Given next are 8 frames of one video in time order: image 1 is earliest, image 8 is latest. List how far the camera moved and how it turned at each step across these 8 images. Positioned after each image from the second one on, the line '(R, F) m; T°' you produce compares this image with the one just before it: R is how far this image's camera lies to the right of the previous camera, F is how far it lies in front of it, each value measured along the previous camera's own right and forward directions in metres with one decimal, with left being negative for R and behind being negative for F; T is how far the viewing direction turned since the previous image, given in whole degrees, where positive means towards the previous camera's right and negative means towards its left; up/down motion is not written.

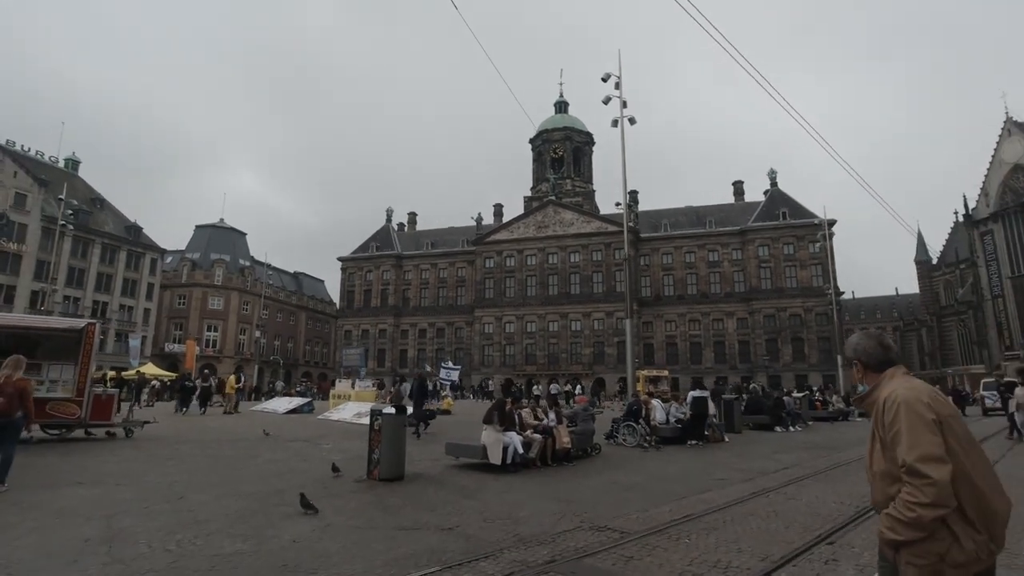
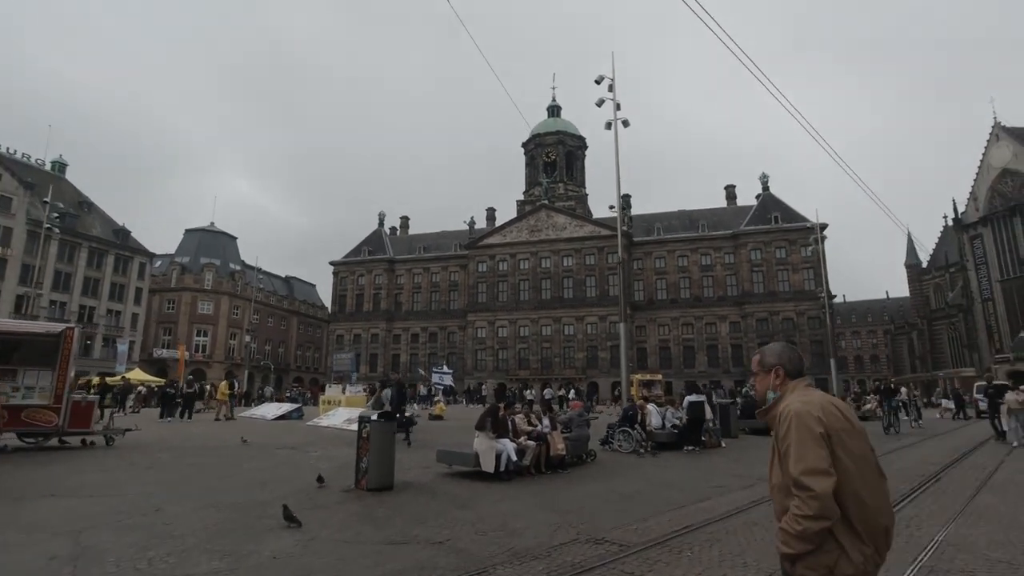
(0.0, +0.3) m; +1°
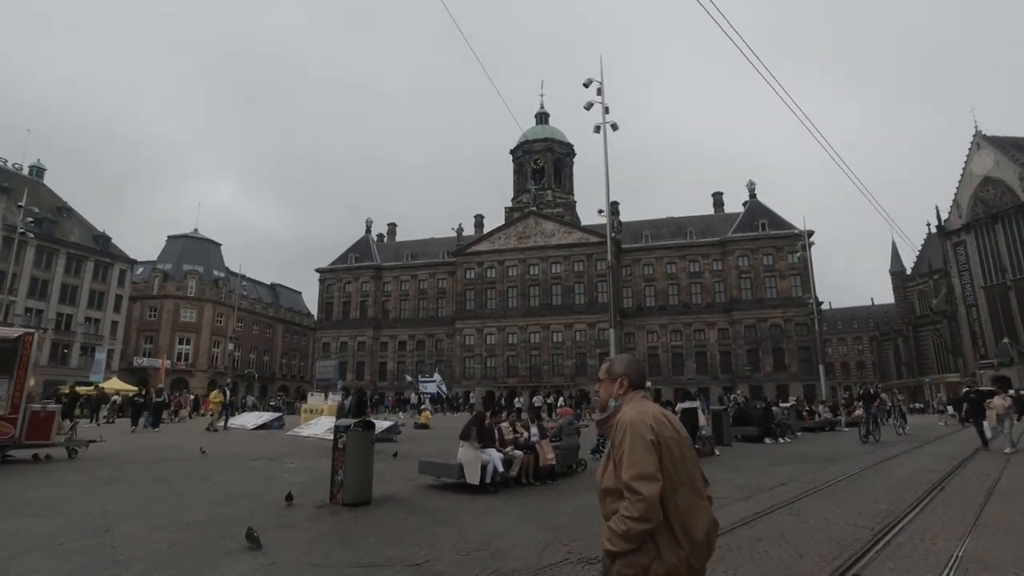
(0.0, +0.5) m; +1°
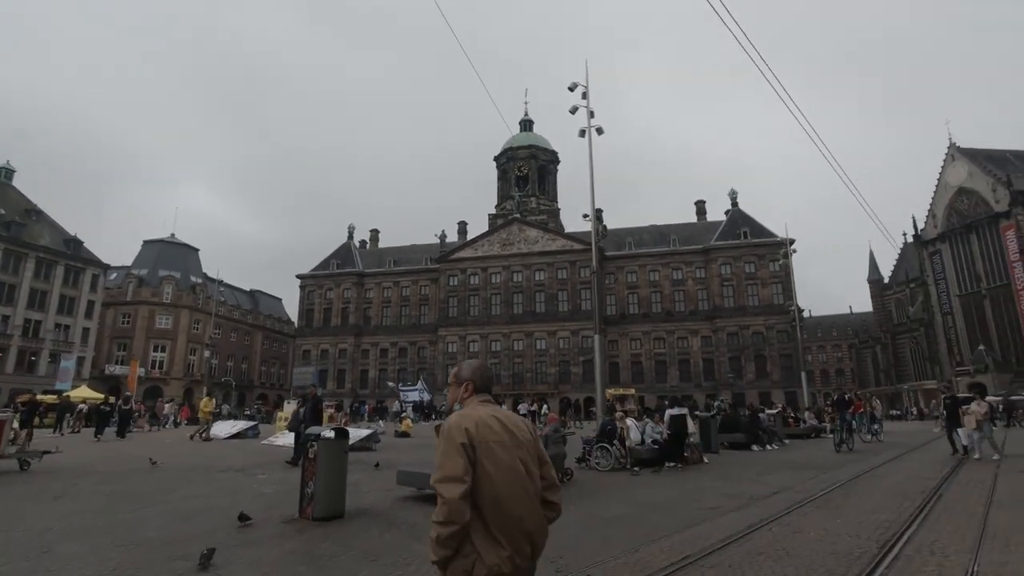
(0.0, +0.4) m; +2°
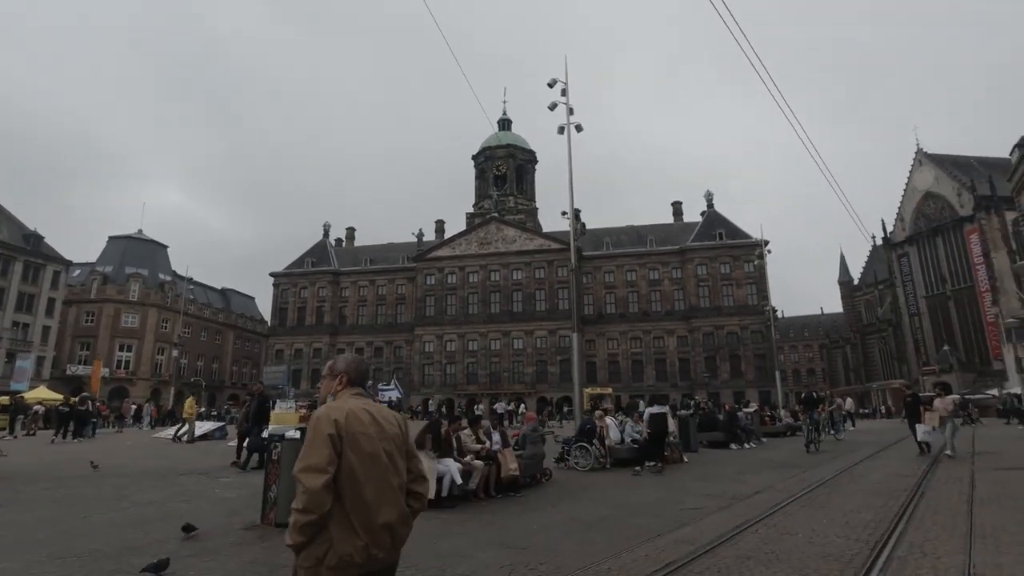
(0.0, +0.3) m; +2°
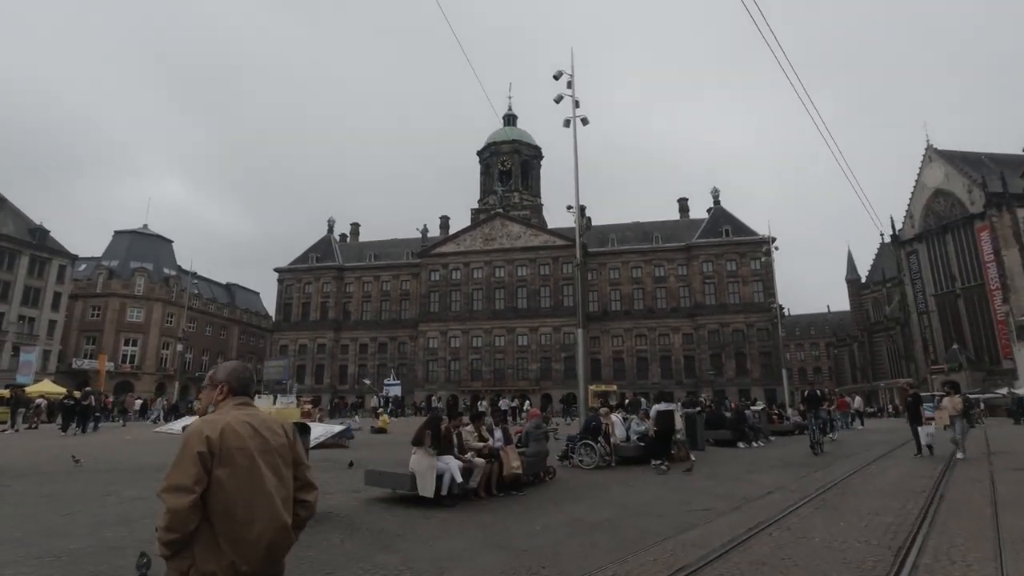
(0.0, +0.3) m; 0°
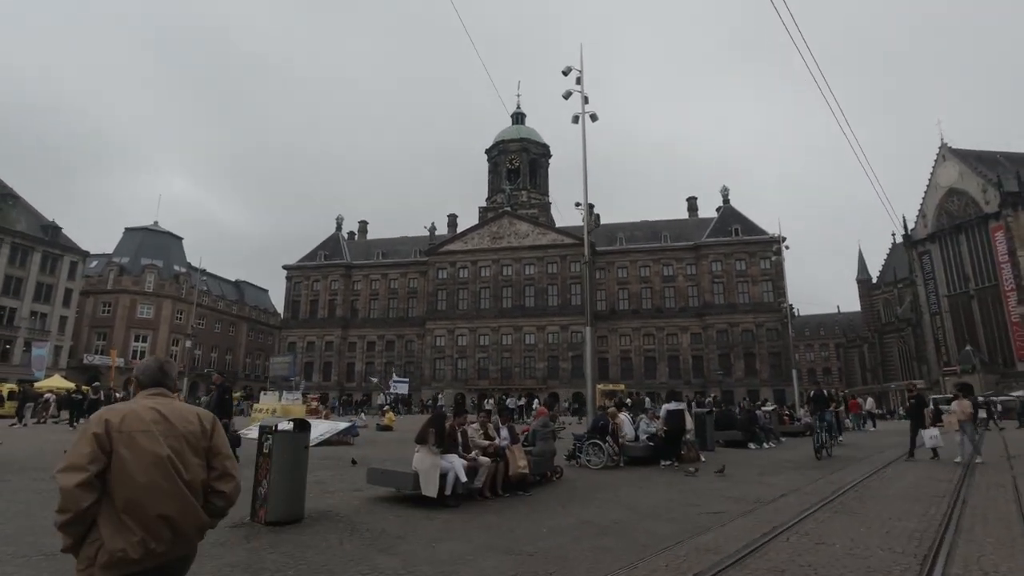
(0.0, +0.2) m; -1°
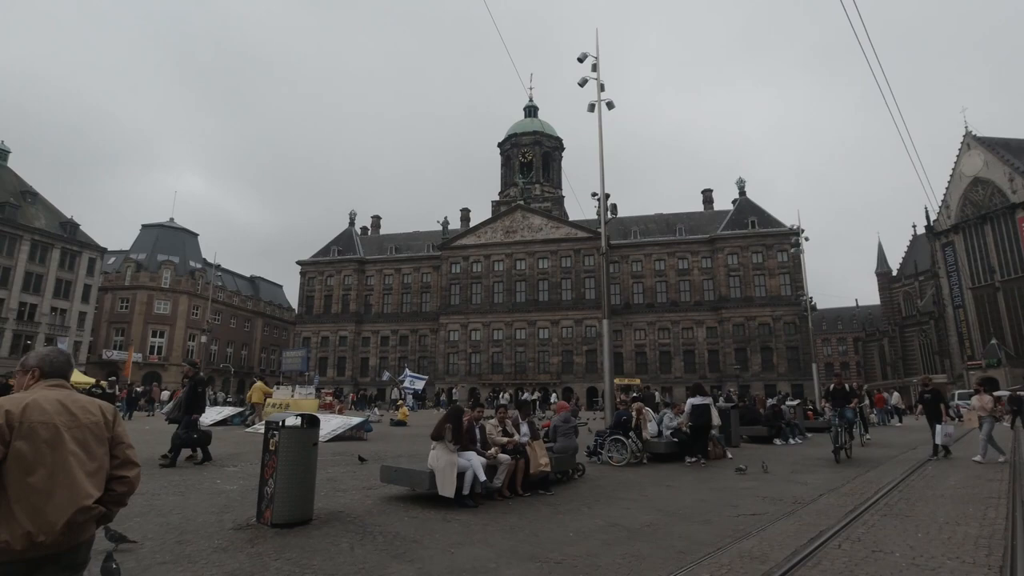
(-0.1, +0.5) m; -1°
